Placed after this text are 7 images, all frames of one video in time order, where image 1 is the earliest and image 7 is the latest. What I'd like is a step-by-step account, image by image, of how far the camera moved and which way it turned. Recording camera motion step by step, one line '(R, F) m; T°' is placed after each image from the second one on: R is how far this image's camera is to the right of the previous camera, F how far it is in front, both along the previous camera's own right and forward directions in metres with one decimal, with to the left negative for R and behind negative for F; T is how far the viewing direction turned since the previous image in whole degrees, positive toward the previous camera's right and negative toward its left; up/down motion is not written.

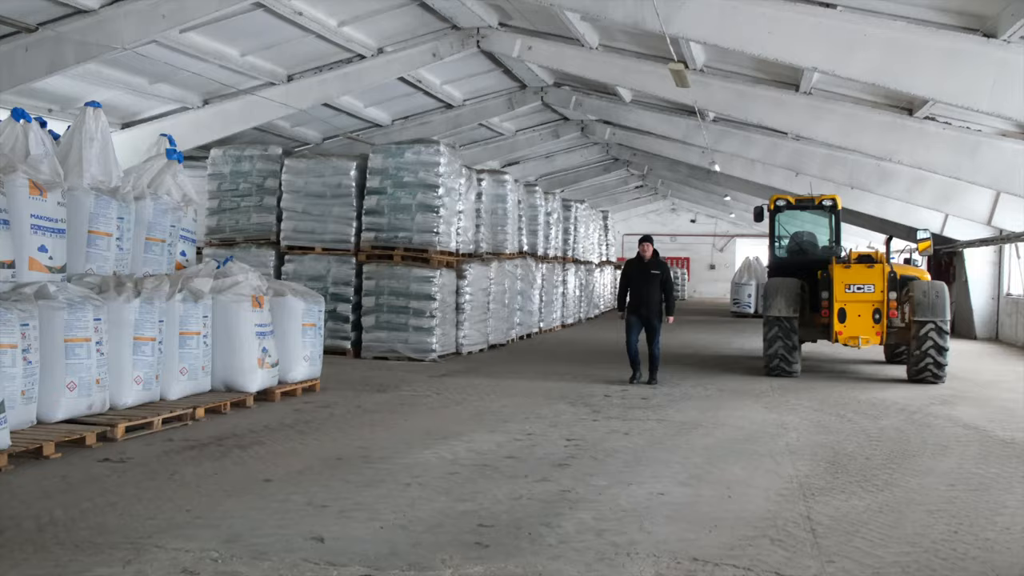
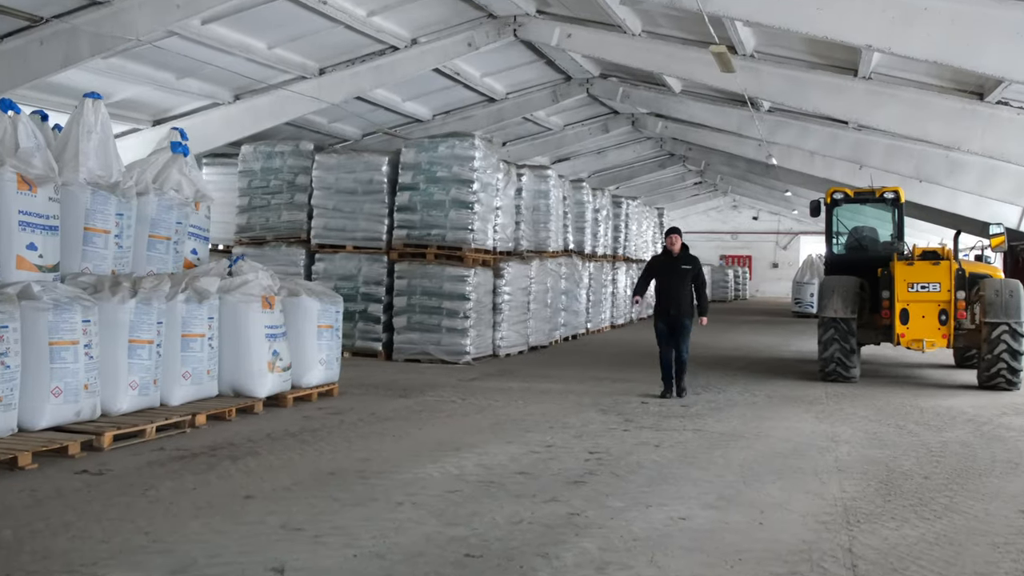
(+0.2, +0.5) m; -4°
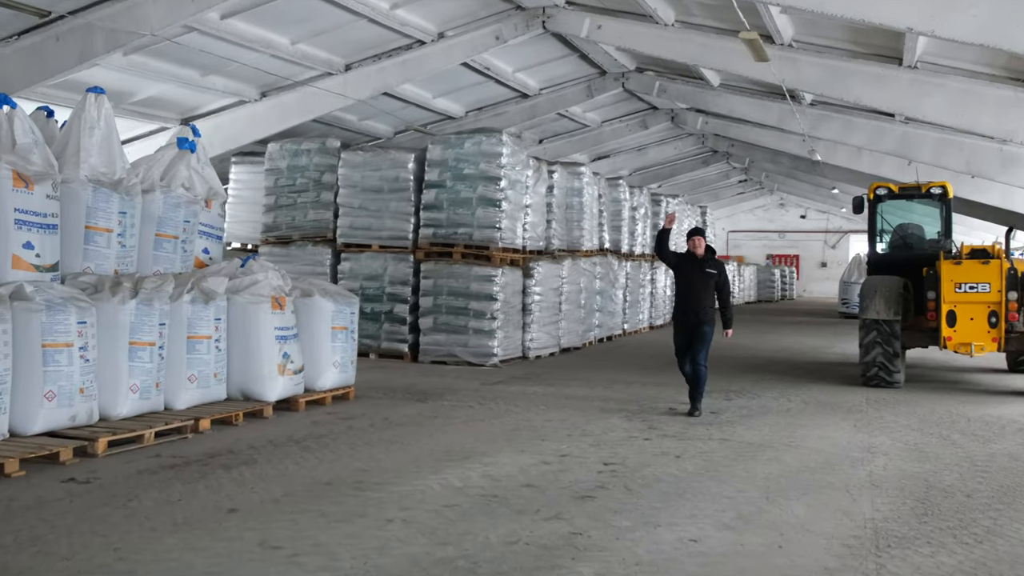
(+0.2, +0.3) m; -3°
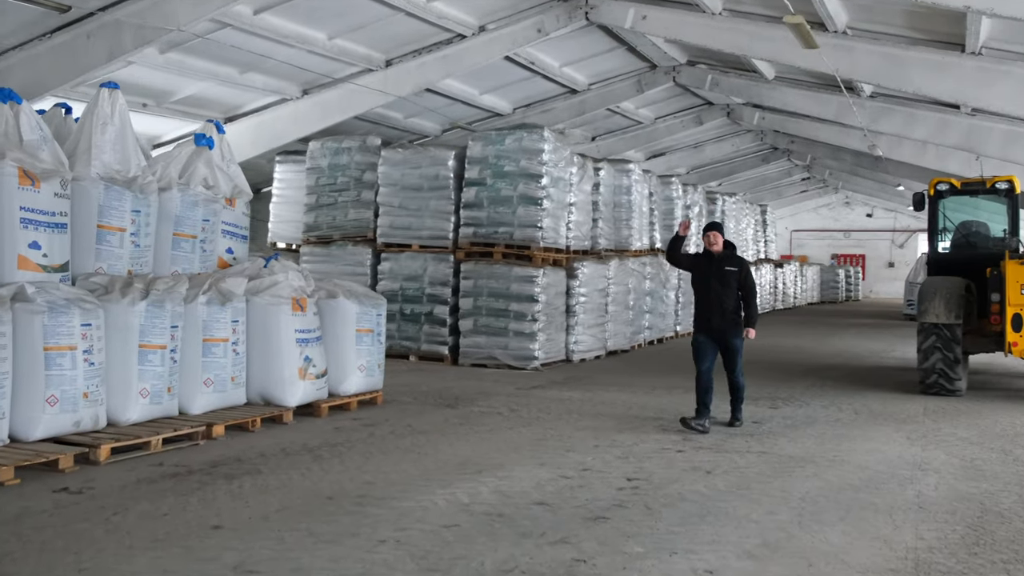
(+0.2, +0.3) m; -4°
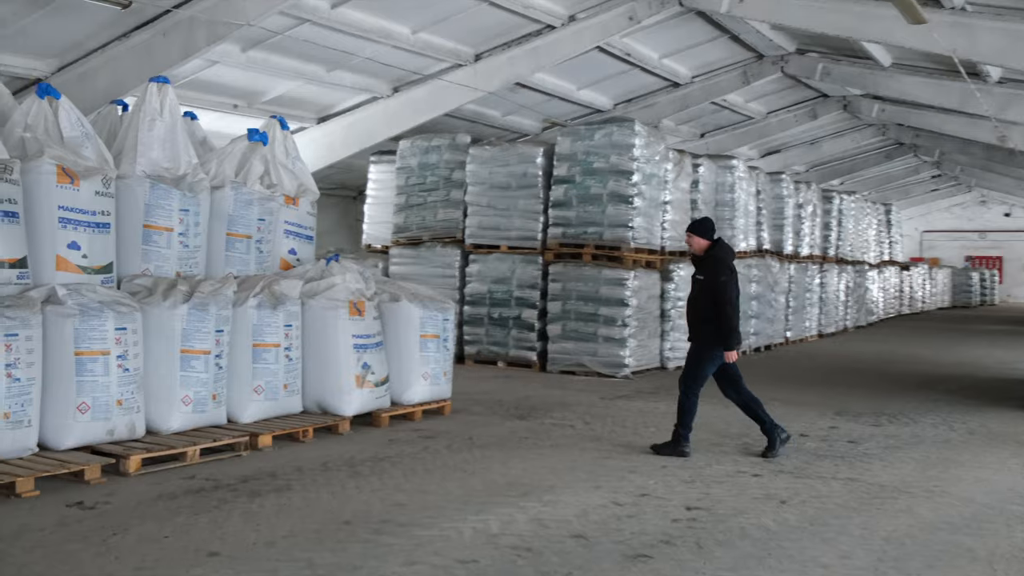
(+0.3, +0.5) m; -7°
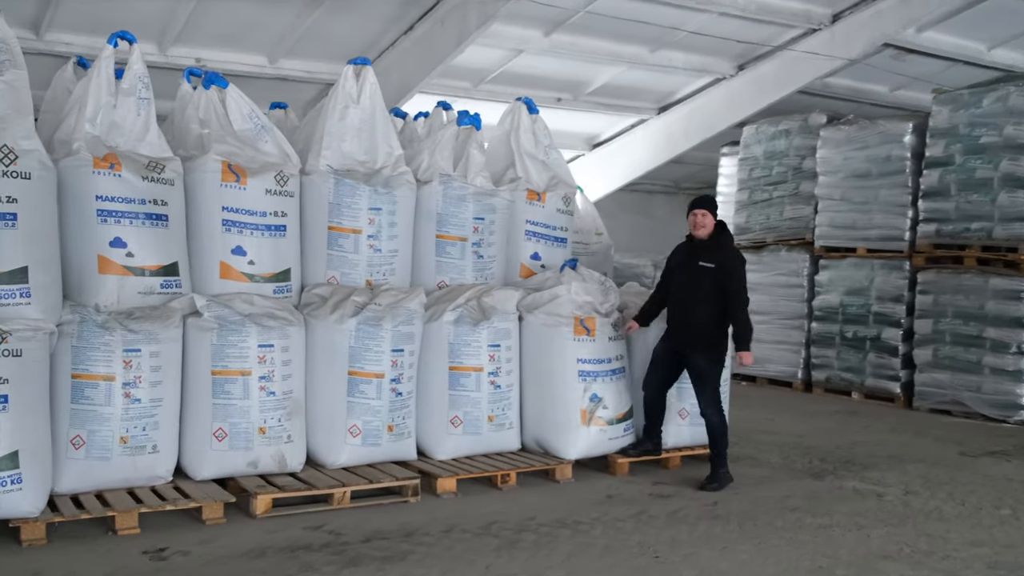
(+0.8, +1.5) m; -26°
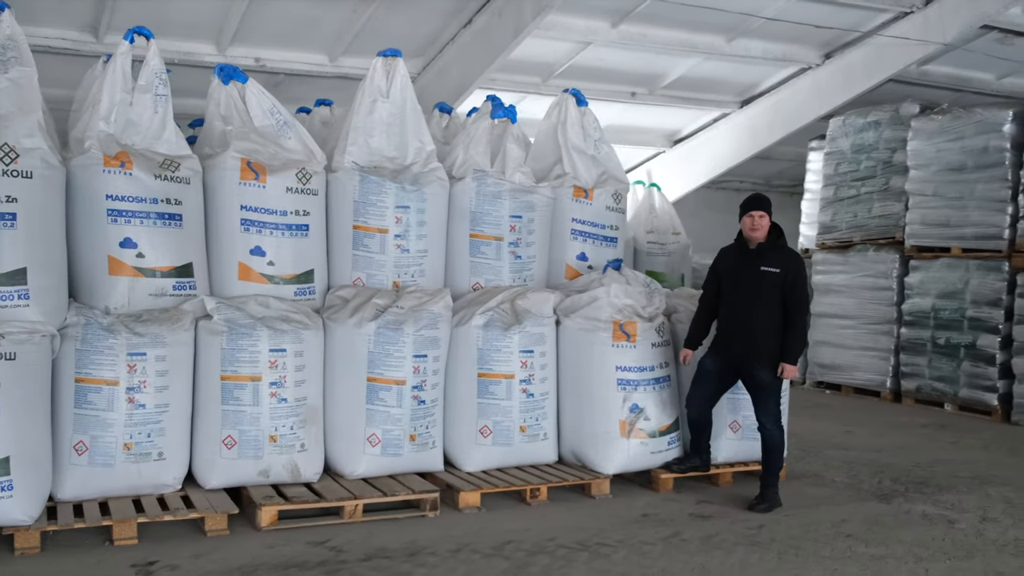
(+0.3, +0.3) m; -6°
